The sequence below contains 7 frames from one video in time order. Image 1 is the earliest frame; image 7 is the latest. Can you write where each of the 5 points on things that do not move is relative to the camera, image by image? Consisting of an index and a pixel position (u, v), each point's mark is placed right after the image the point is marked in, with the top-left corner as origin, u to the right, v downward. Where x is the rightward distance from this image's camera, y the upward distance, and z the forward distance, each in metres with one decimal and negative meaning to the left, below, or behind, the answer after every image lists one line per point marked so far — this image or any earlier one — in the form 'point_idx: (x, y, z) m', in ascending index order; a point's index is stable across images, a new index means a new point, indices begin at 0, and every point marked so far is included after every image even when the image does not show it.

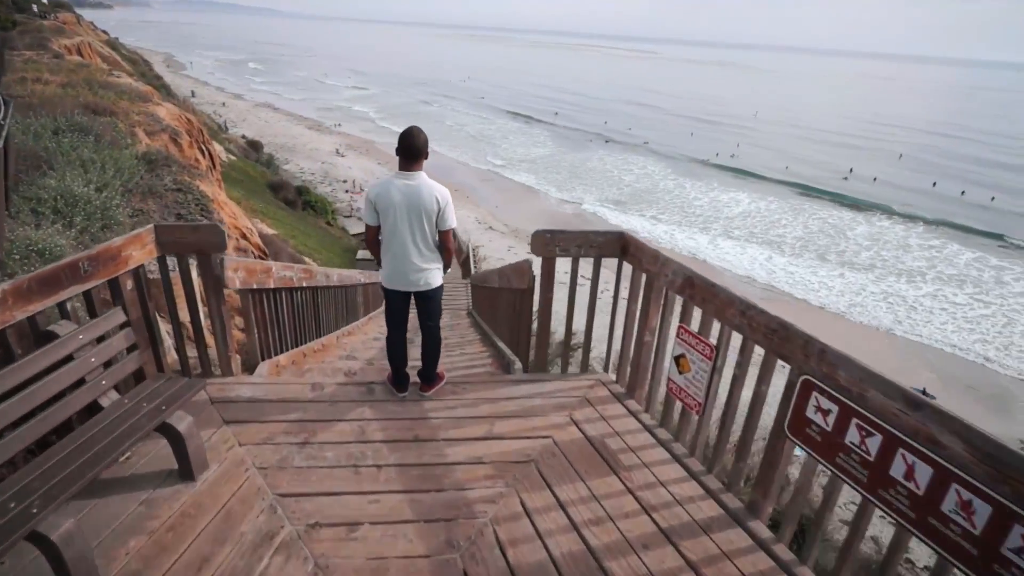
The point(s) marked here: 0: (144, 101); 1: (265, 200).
0: (-4.7, +2.4, +7.6) m
1: (-6.9, +2.5, +16.9) m
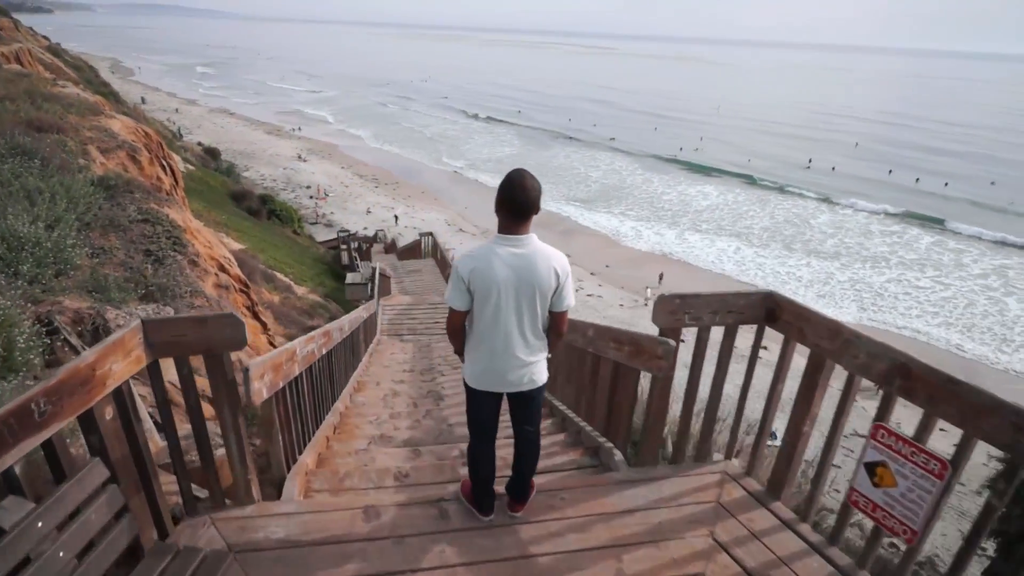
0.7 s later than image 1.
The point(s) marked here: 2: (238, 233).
0: (-4.9, +2.0, +7.0) m
1: (-7.6, +2.0, +16.0) m
2: (-6.2, +1.3, +13.4) m
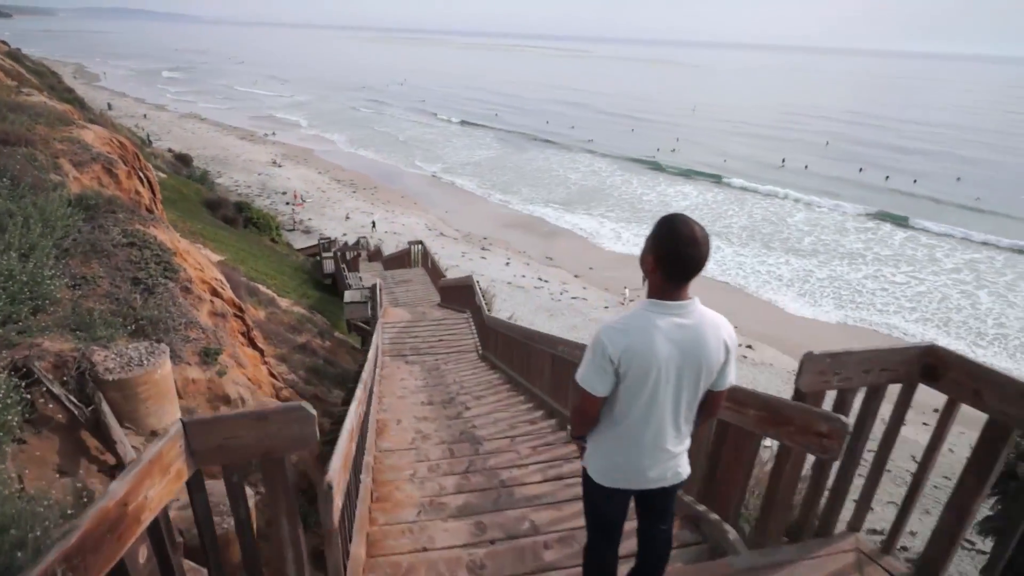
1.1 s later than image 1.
0: (-4.9, +1.8, +6.5) m
1: (-8.0, +1.7, +15.5) m
2: (-6.5, +1.0, +12.9) m
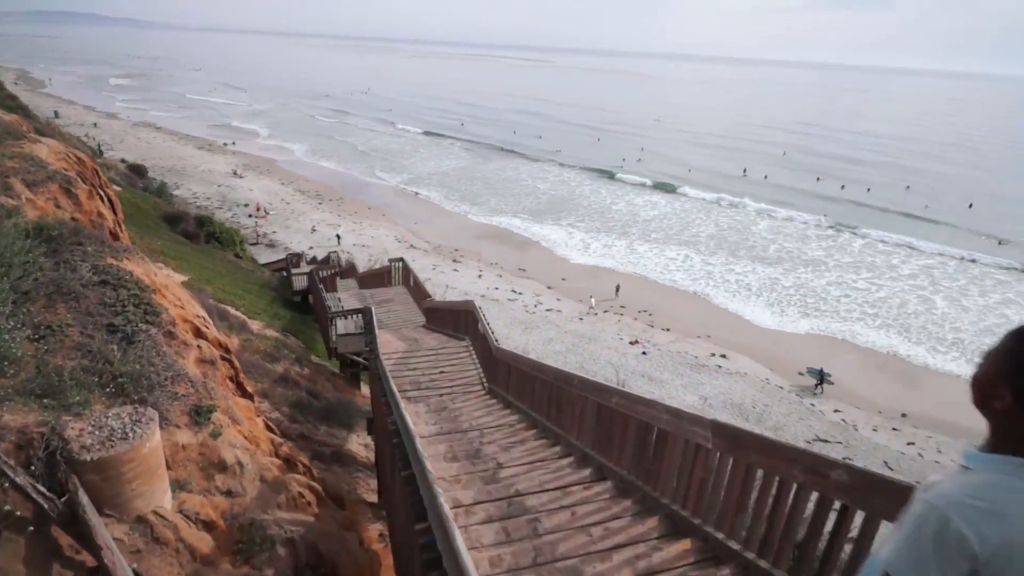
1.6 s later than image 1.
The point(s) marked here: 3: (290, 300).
0: (-5.0, +1.5, +6.0) m
1: (-8.6, +1.3, +14.8) m
2: (-6.9, +0.6, +12.2) m
3: (-5.4, -0.3, +14.5) m
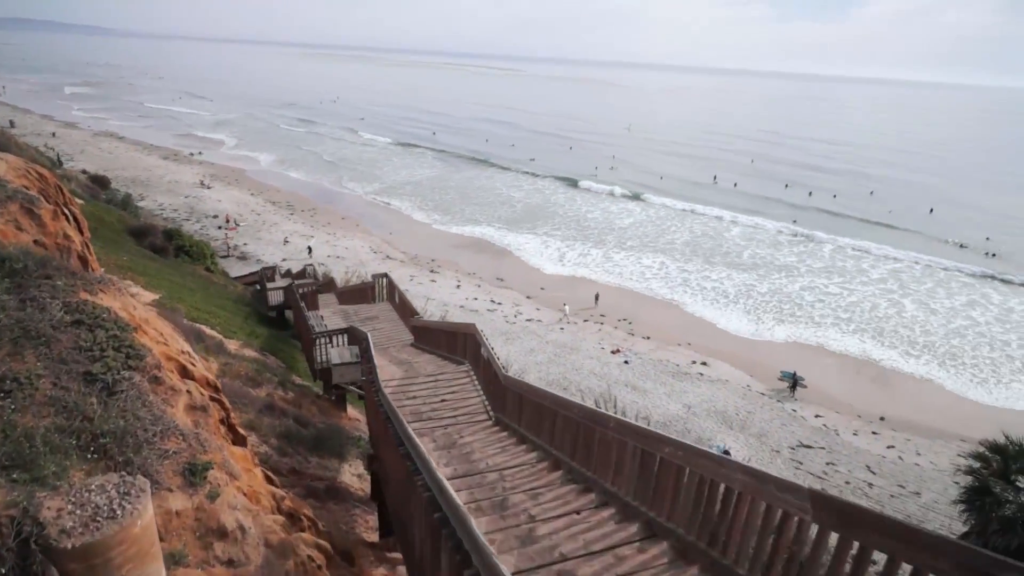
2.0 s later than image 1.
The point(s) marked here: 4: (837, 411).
0: (-5.1, +1.3, +5.6) m
1: (-9.1, +0.8, +14.2) m
2: (-7.2, +0.2, +11.7) m
3: (-5.8, -0.6, +14.1) m
4: (+10.2, -3.9, +18.8) m
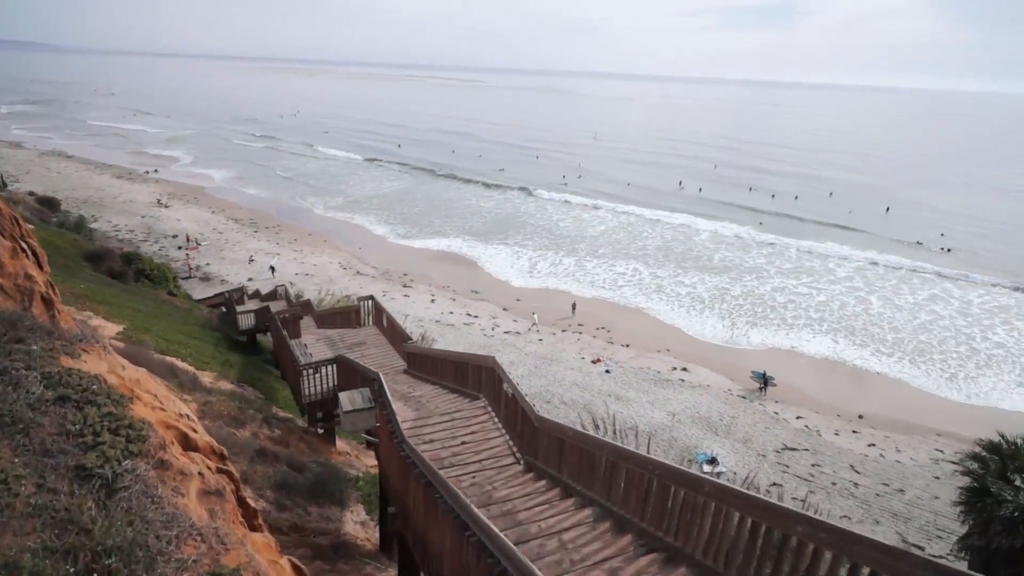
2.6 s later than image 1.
0: (-5.1, +0.9, +5.0) m
1: (-9.5, +0.2, +13.4) m
2: (-7.5, -0.3, +11.0) m
3: (-6.2, -1.2, +13.4) m
4: (+9.7, -3.9, +19.0) m
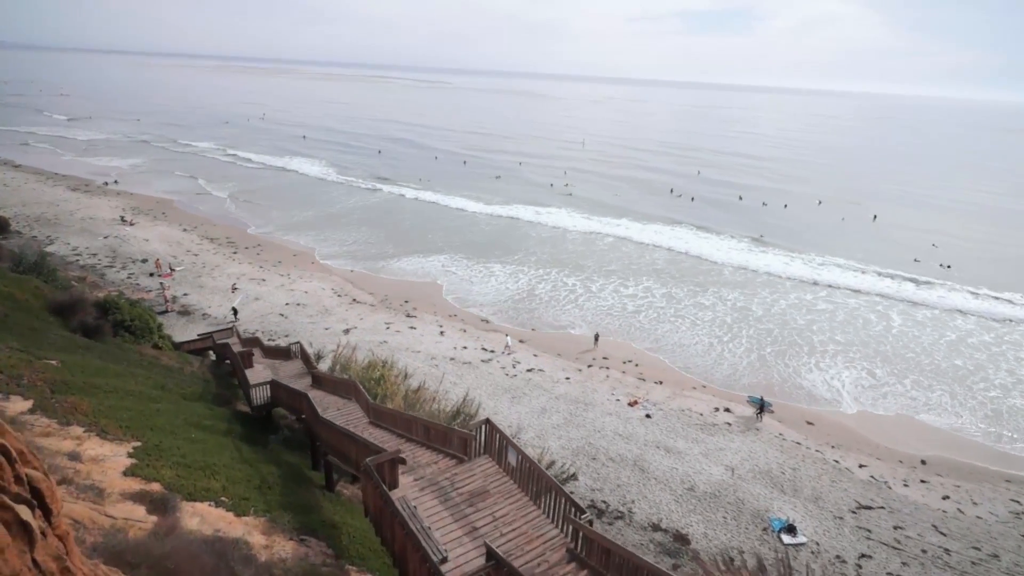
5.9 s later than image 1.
0: (-3.3, -0.3, +2.7) m
1: (-8.2, -1.1, +10.8) m
2: (-6.1, -1.6, +8.5) m
3: (-4.9, -2.4, +11.0) m
4: (+10.7, -5.0, +17.5) m
